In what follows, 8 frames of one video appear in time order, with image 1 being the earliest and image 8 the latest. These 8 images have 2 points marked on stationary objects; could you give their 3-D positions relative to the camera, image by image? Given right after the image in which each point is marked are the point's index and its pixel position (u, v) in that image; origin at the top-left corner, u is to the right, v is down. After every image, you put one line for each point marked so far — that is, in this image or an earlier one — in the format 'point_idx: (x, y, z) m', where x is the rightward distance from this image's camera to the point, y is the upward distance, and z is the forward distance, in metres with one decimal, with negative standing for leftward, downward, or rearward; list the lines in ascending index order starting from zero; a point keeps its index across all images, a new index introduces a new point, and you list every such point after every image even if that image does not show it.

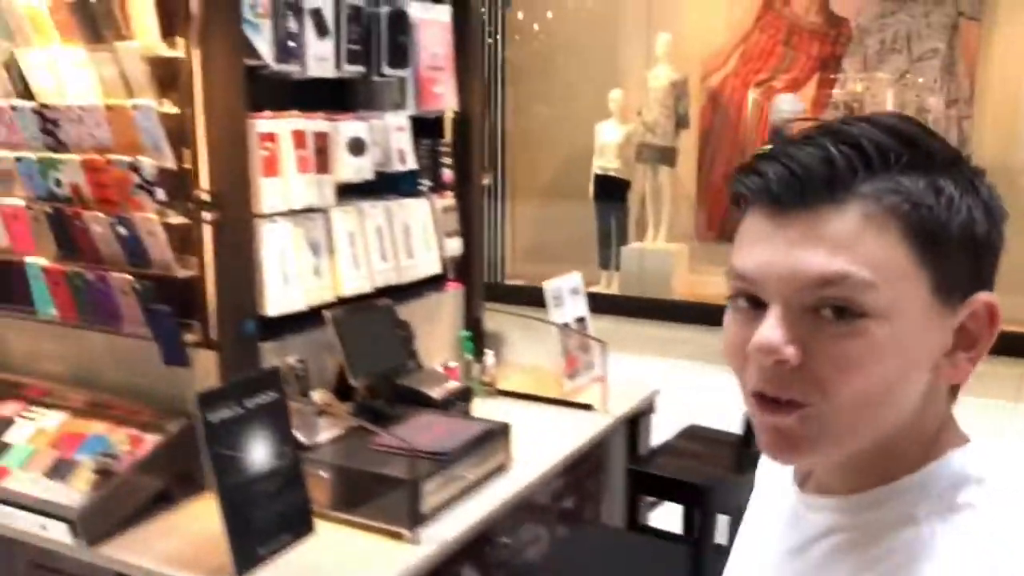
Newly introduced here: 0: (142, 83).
0: (-0.9, +0.5, +2.3) m
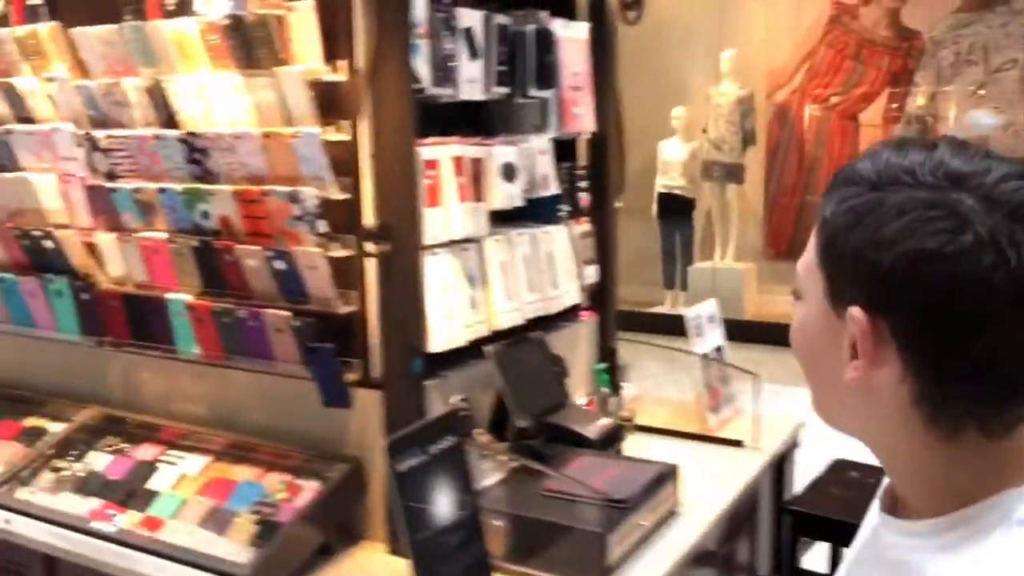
0: (-0.5, +0.4, +2.2) m
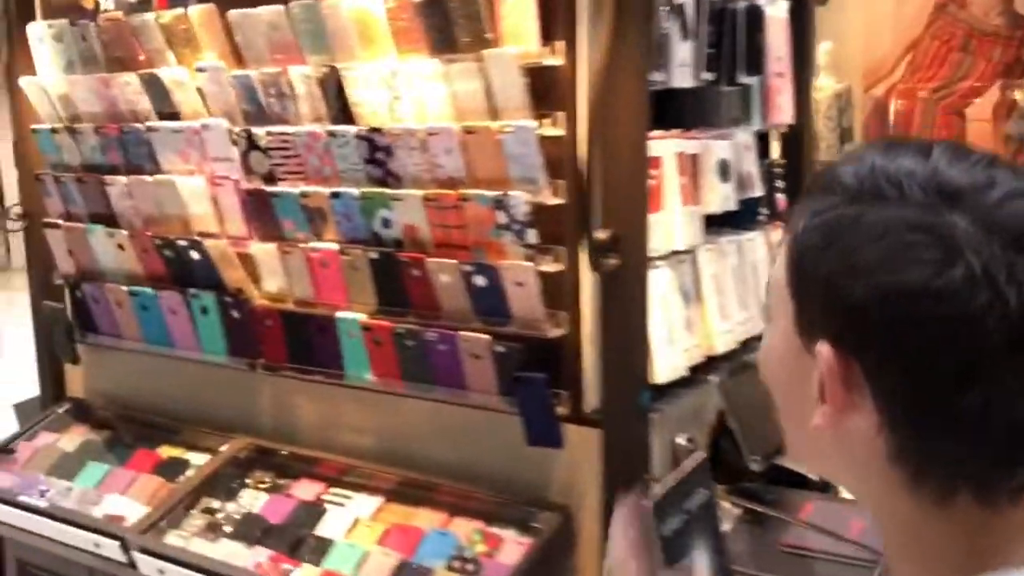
0: (0.0, +0.4, +1.8) m
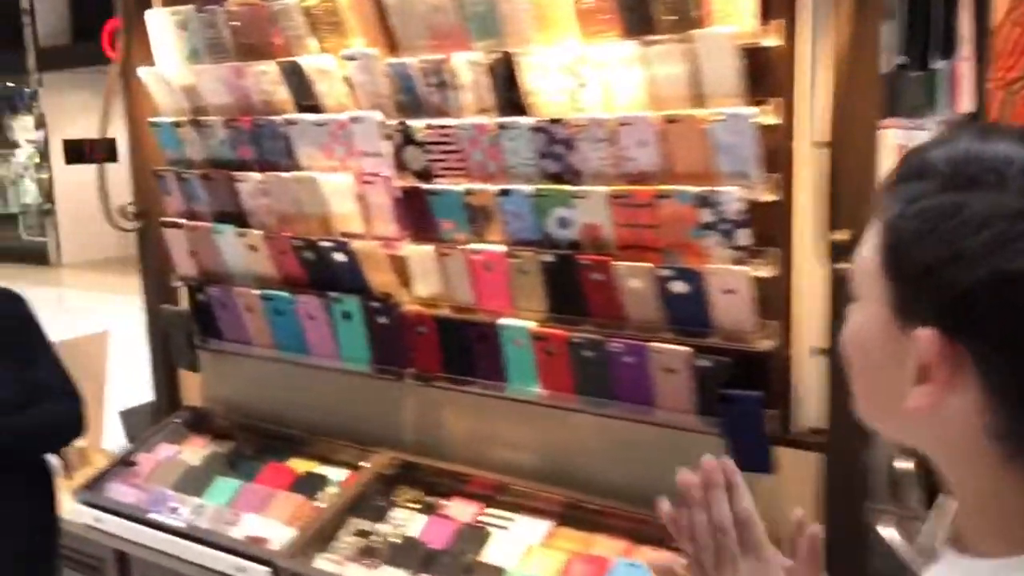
0: (+0.4, +0.4, +1.6) m
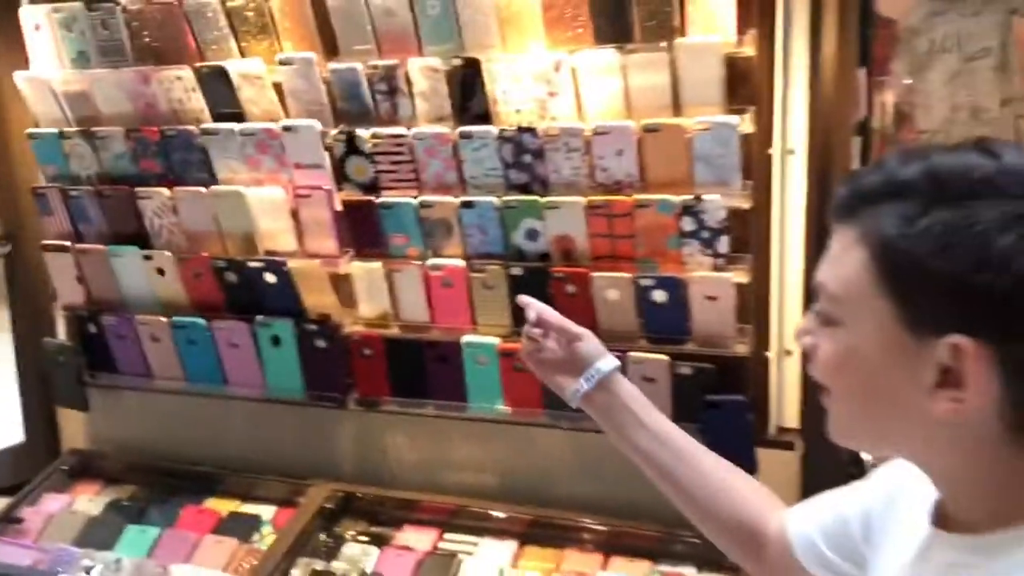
0: (+0.3, +0.3, +1.7) m
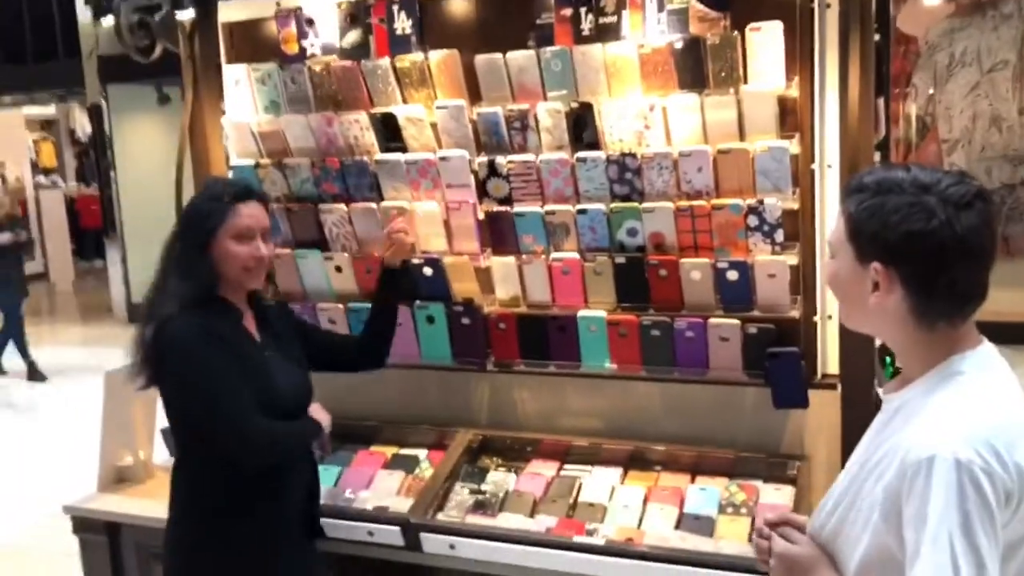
0: (+0.6, +0.4, +2.3) m
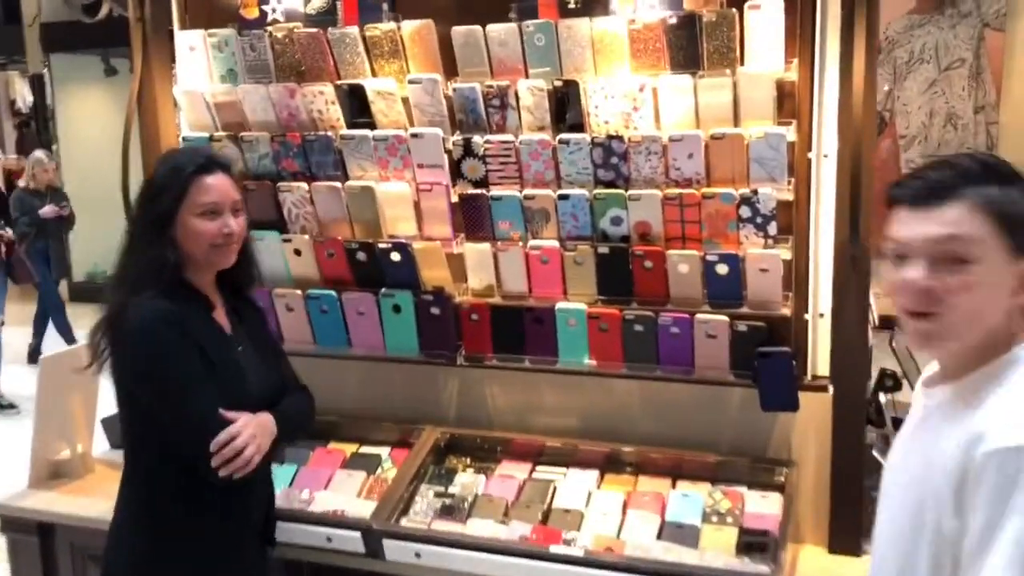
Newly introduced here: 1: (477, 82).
0: (+0.6, +0.4, +2.1) m
1: (-0.1, +0.5, +2.3) m
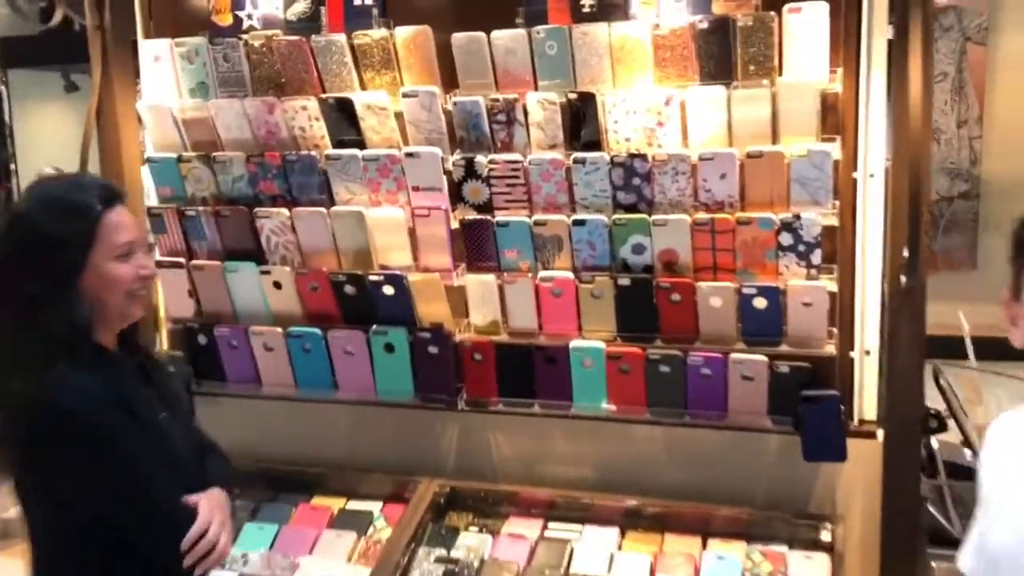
0: (+0.6, +0.3, +1.9) m
1: (-0.1, +0.4, +2.1) m
